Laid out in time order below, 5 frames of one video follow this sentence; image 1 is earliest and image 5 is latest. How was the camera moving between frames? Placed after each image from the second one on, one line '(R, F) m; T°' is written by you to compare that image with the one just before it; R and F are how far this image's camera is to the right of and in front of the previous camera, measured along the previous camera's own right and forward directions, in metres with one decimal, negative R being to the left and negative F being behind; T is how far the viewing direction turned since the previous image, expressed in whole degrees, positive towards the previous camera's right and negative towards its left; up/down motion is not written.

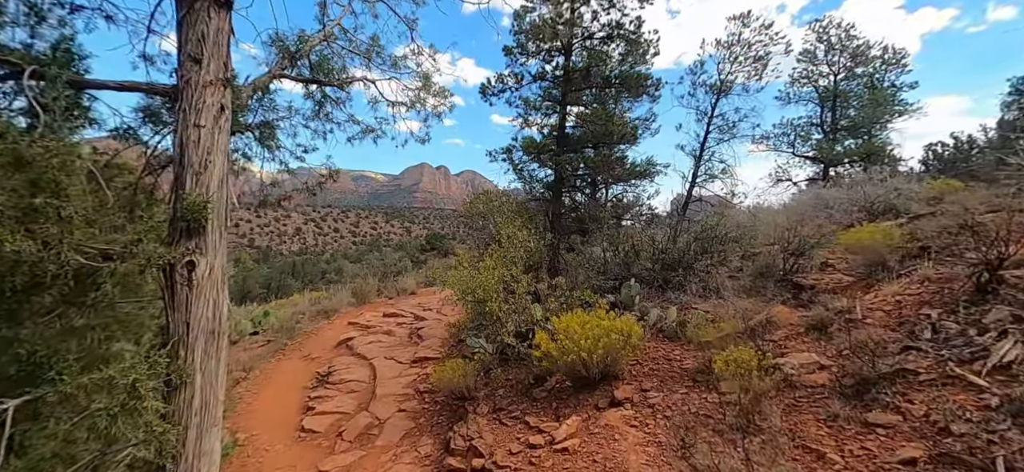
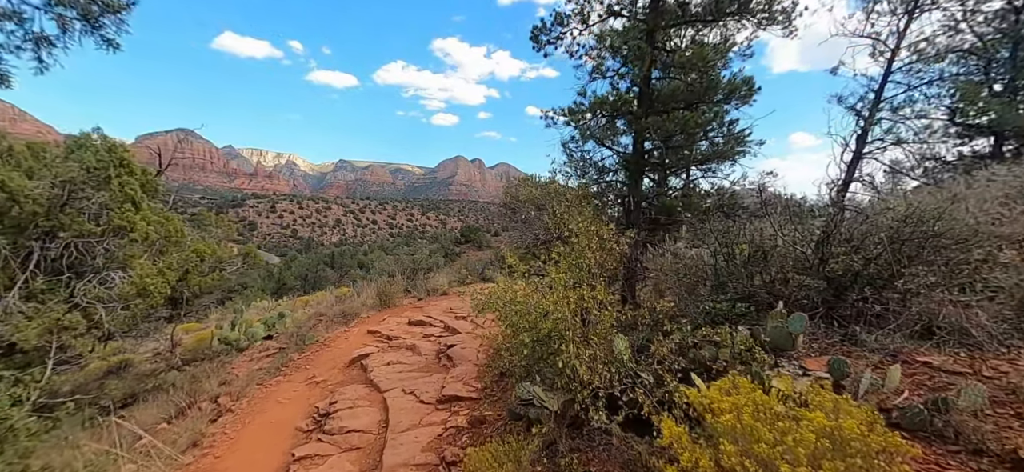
(-0.3, +1.9) m; -4°
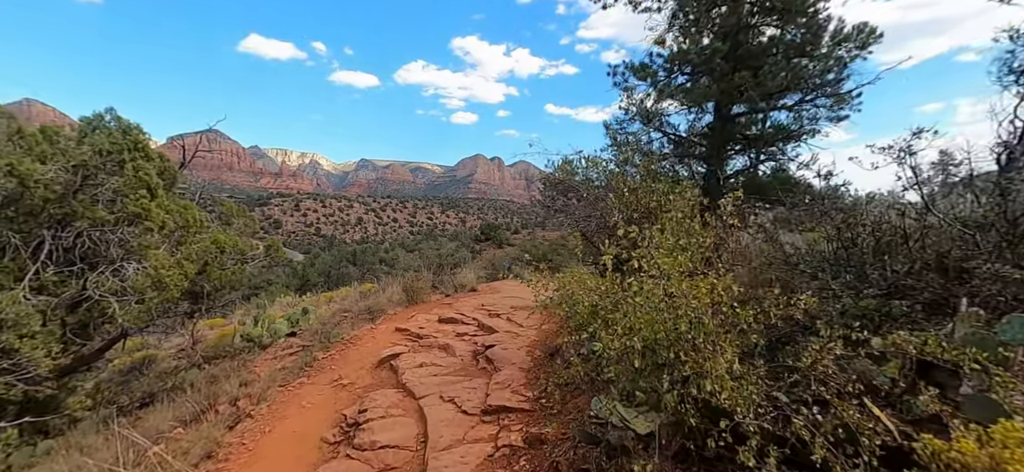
(-0.4, +0.7) m; -2°
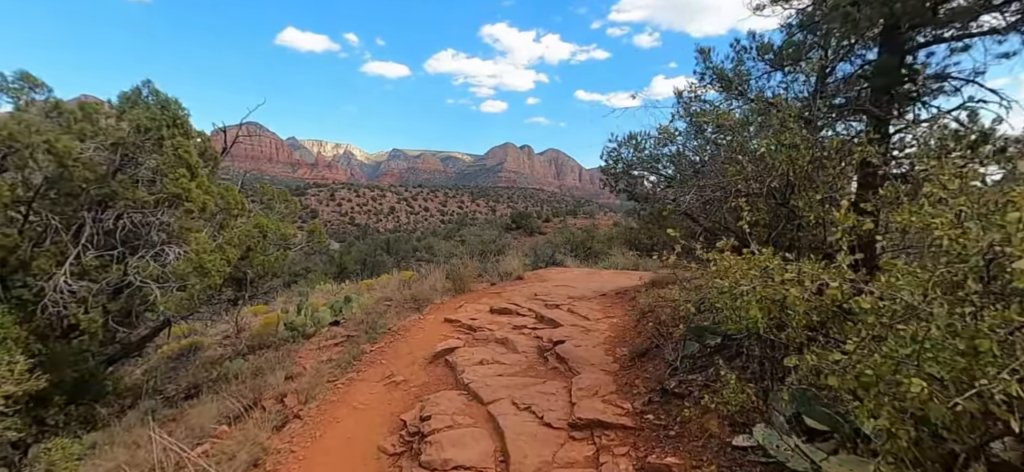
(-0.5, +0.7) m; -4°
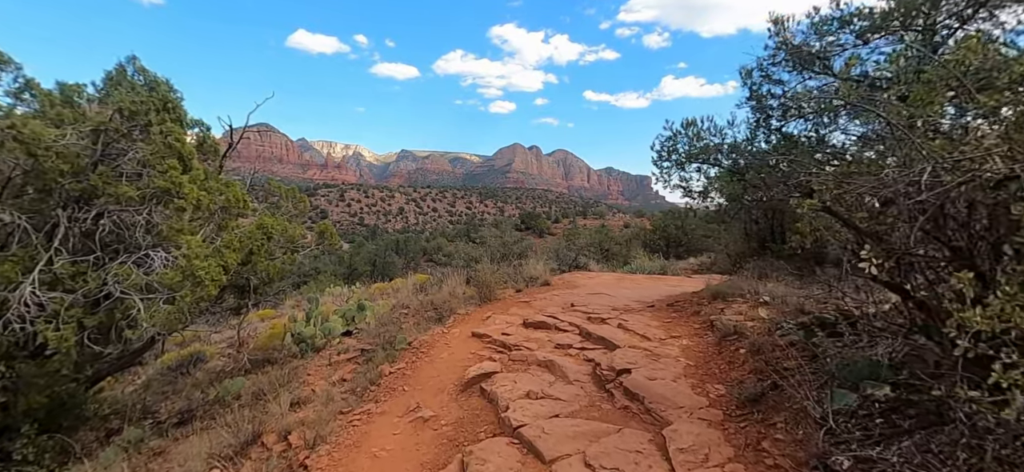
(-0.5, +1.1) m; -1°
